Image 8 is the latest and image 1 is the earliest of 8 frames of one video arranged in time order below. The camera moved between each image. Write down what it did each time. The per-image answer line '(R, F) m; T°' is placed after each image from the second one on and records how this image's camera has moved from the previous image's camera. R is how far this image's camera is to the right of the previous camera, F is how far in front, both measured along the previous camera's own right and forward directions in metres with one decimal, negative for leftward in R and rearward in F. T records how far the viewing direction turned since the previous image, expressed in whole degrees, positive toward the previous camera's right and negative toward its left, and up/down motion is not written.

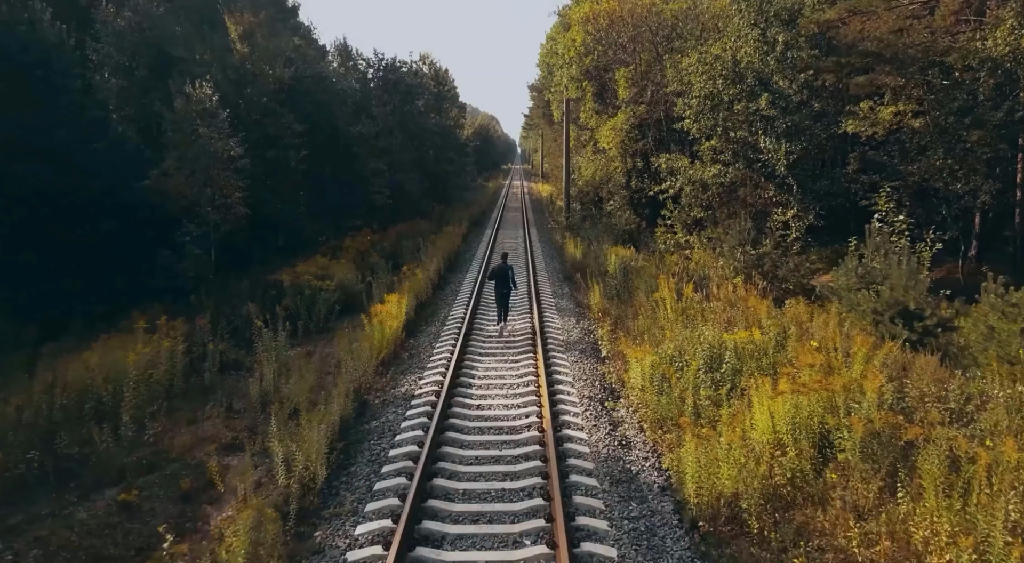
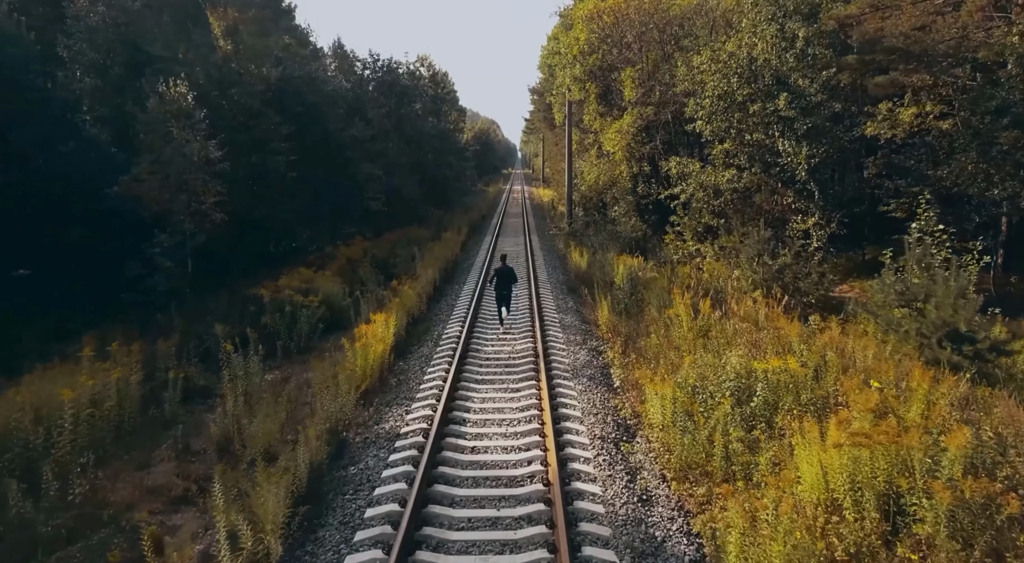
(0.0, +1.3) m; 0°
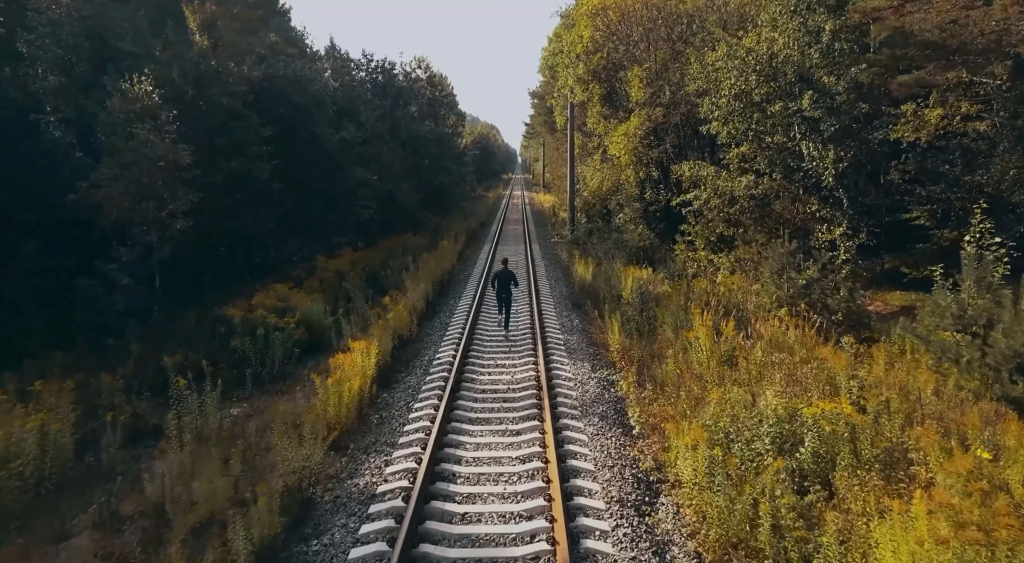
(0.0, +1.5) m; 0°
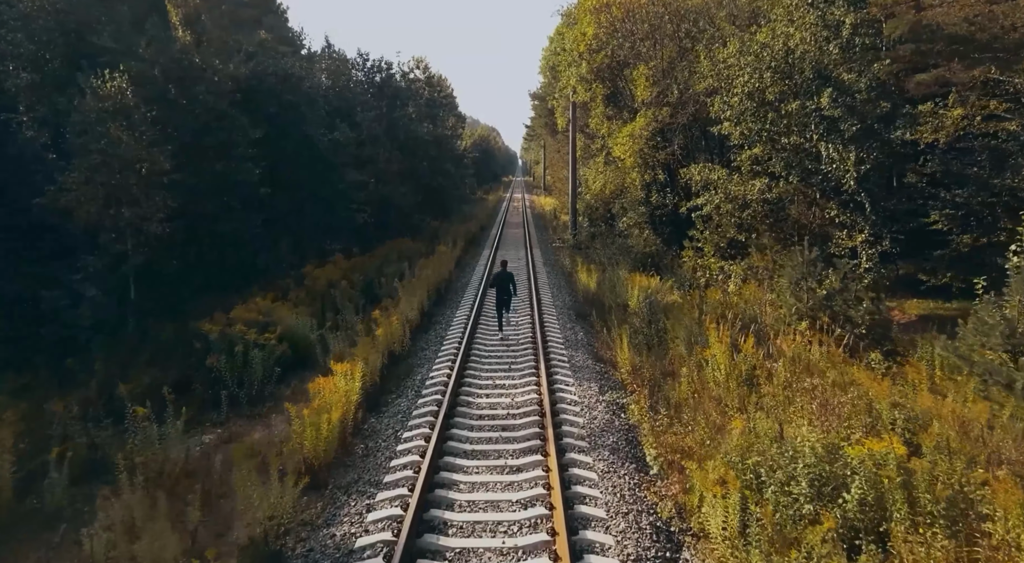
(0.0, +1.0) m; 0°
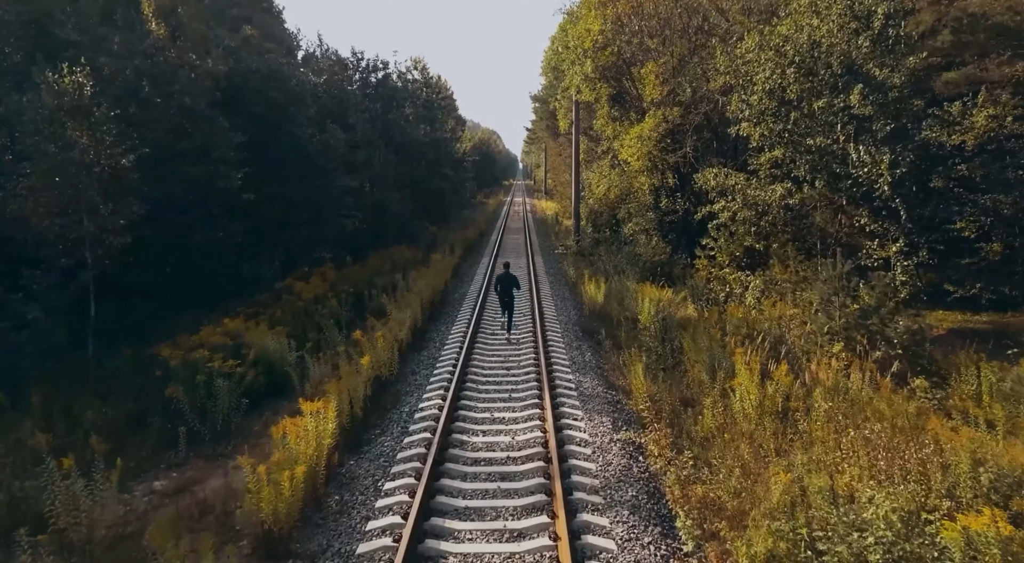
(0.0, +1.4) m; 0°
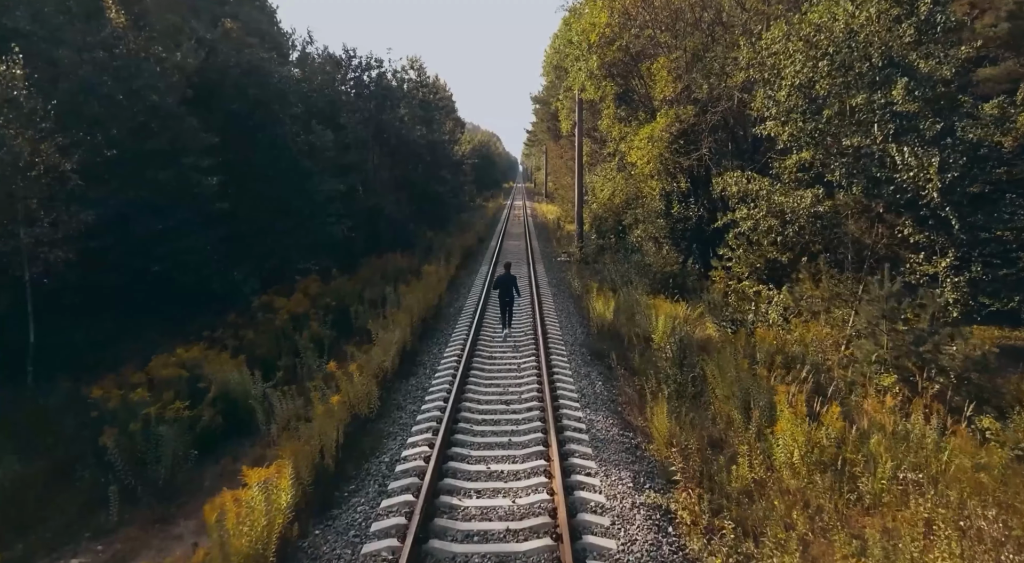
(0.0, +1.6) m; 0°
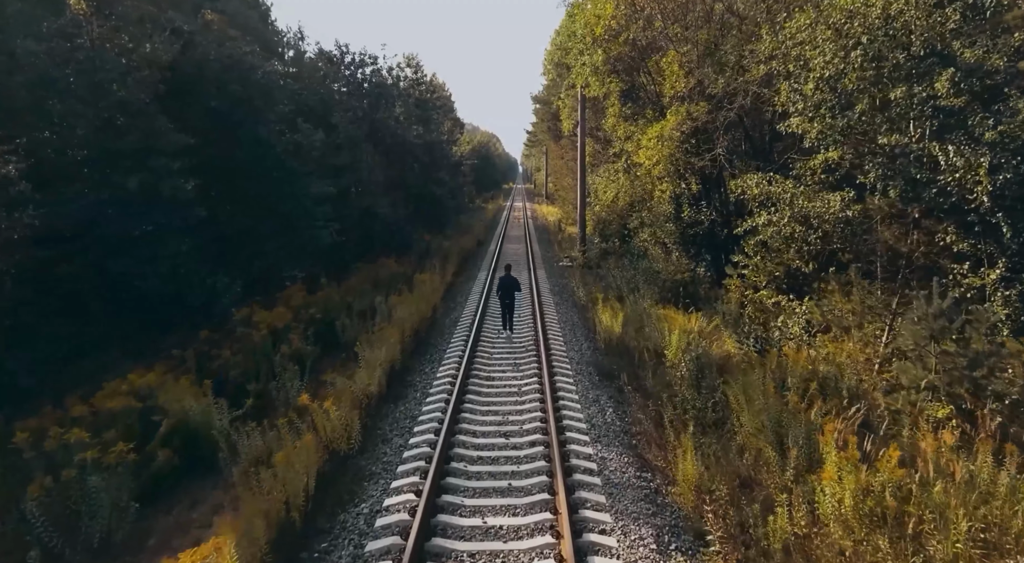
(0.0, +1.3) m; 0°
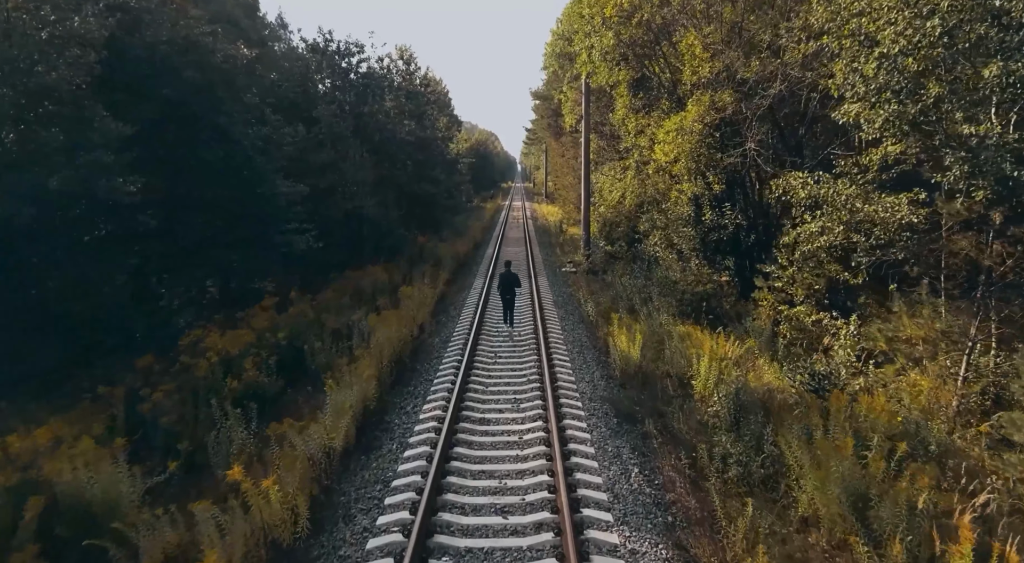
(0.0, +2.3) m; 0°
